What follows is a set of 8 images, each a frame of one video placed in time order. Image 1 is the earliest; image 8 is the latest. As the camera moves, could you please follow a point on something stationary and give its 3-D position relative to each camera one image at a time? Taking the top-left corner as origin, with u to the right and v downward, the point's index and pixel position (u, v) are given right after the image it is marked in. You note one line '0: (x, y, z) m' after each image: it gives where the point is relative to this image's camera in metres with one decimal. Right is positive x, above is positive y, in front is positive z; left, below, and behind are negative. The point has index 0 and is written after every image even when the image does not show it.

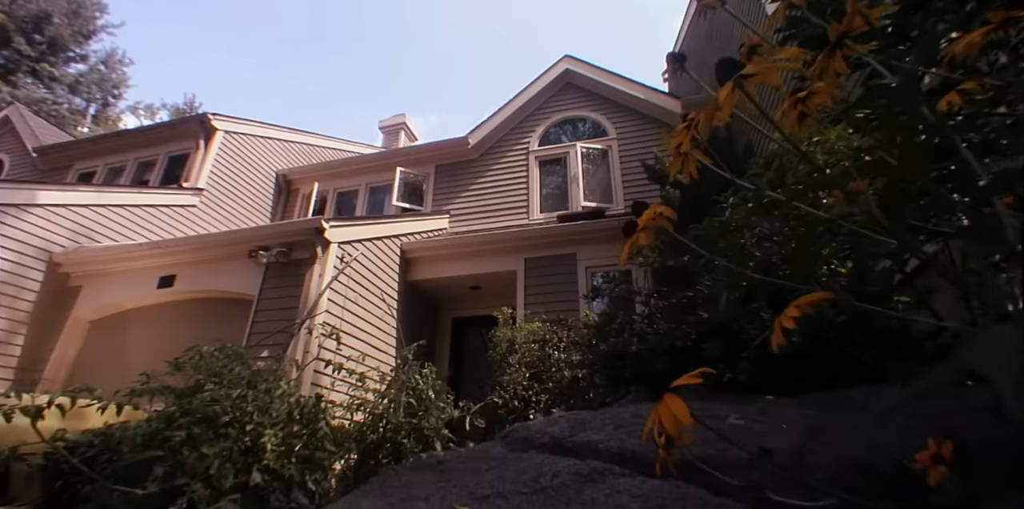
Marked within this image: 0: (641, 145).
0: (+2.2, +1.8, +8.1) m
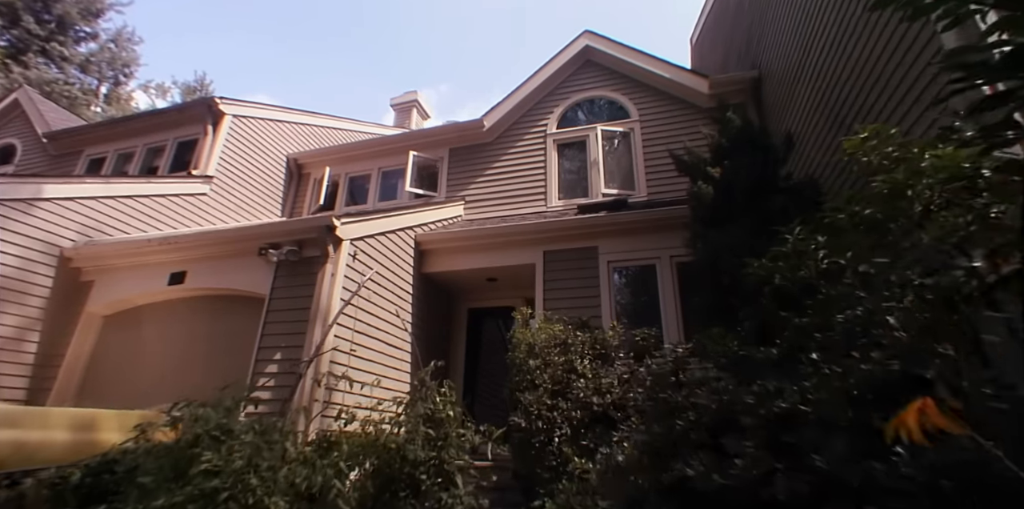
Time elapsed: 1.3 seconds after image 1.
0: (+2.4, +2.0, +7.7) m
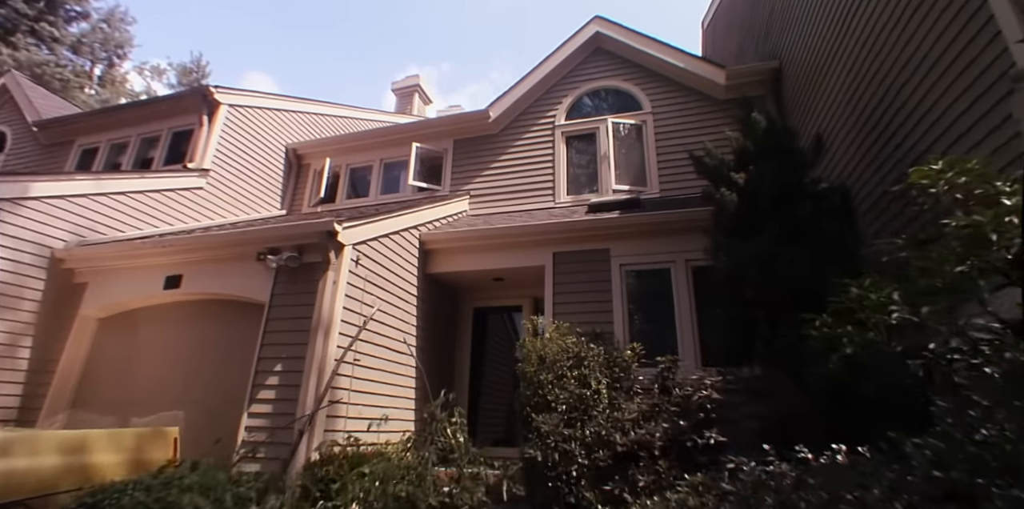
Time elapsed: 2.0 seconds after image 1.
0: (+2.6, +2.0, +7.3) m
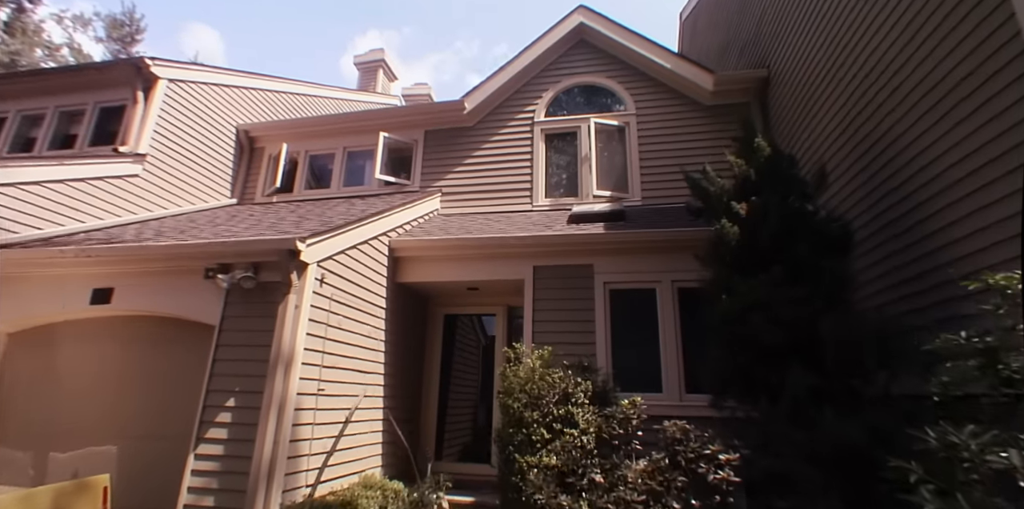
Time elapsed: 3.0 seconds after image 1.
0: (+2.2, +1.9, +7.1) m
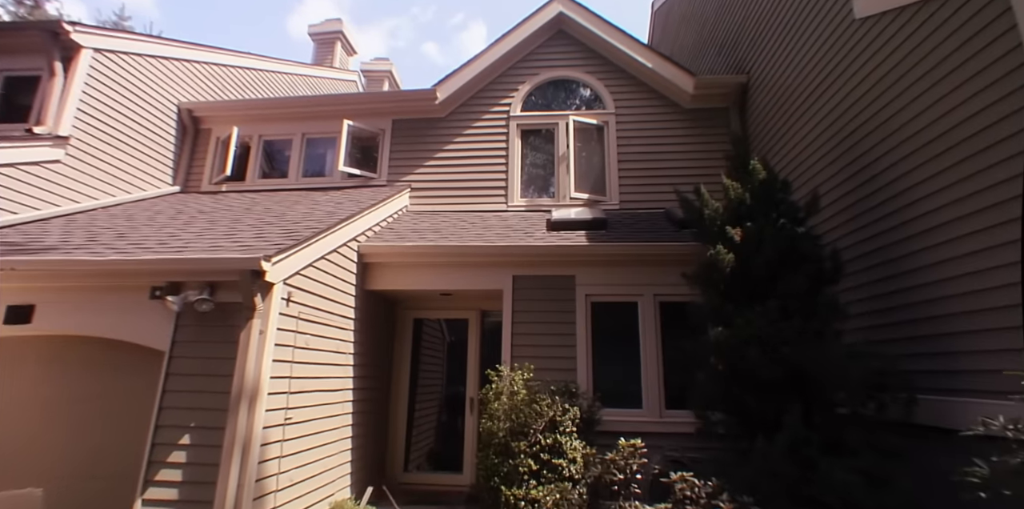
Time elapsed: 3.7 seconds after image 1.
0: (+1.9, +1.9, +6.9) m
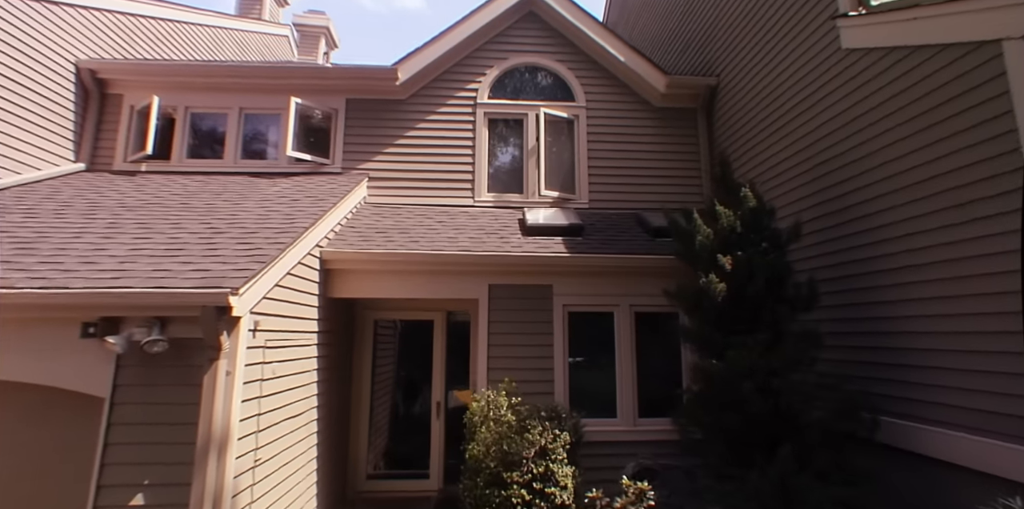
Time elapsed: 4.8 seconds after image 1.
0: (+1.4, +1.9, +6.8) m
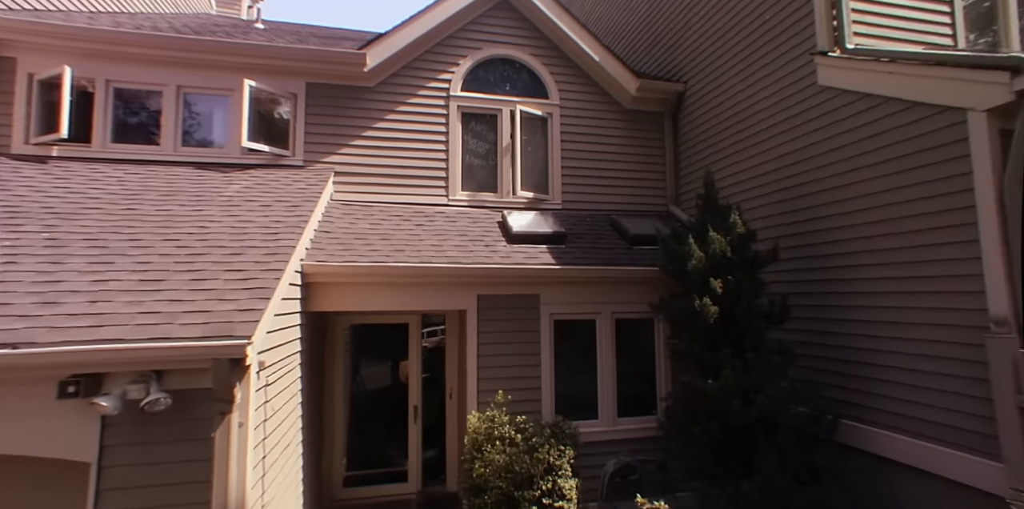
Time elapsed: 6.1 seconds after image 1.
0: (+1.0, +1.9, +6.8) m
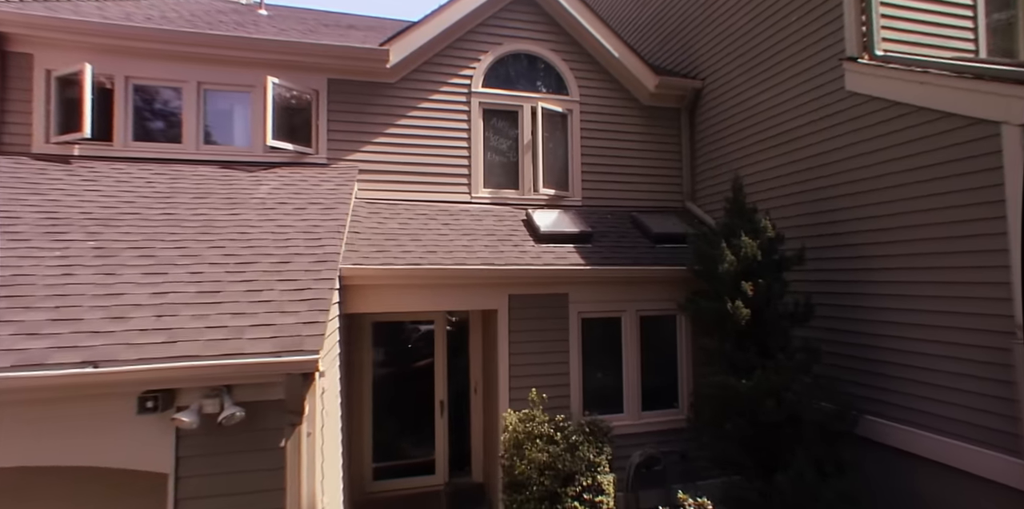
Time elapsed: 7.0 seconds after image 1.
0: (+1.3, +1.9, +6.9) m
